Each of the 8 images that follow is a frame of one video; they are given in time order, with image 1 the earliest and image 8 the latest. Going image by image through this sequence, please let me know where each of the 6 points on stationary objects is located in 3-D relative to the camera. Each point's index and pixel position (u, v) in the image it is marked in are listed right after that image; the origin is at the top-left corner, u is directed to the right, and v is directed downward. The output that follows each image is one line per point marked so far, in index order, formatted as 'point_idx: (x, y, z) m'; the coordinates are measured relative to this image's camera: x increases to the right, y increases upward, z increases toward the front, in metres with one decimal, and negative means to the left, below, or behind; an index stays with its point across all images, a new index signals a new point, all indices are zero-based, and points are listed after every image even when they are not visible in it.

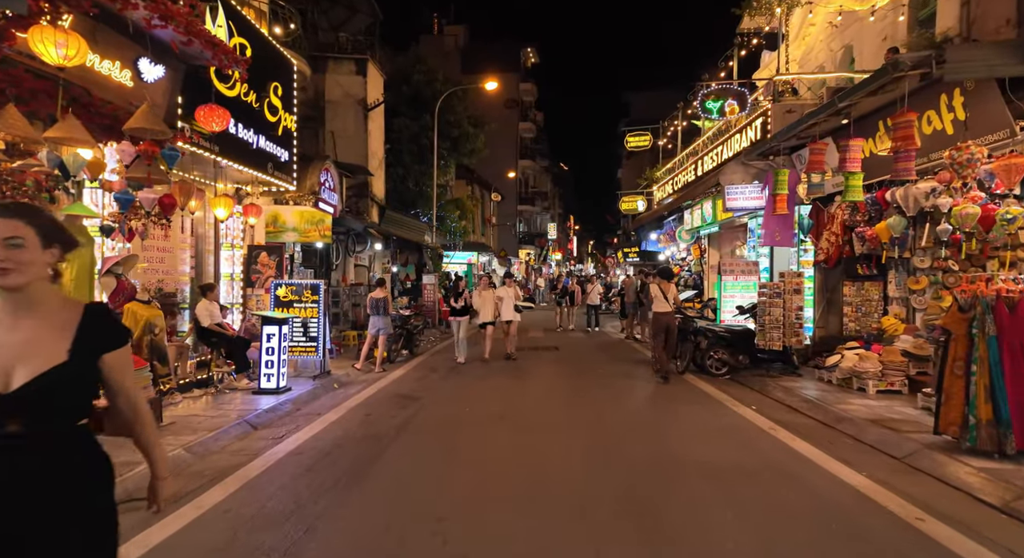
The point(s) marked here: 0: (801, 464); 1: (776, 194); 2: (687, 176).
0: (+2.9, -1.8, +6.2) m
1: (+4.8, +1.5, +11.3) m
2: (+5.4, +3.2, +19.4) m
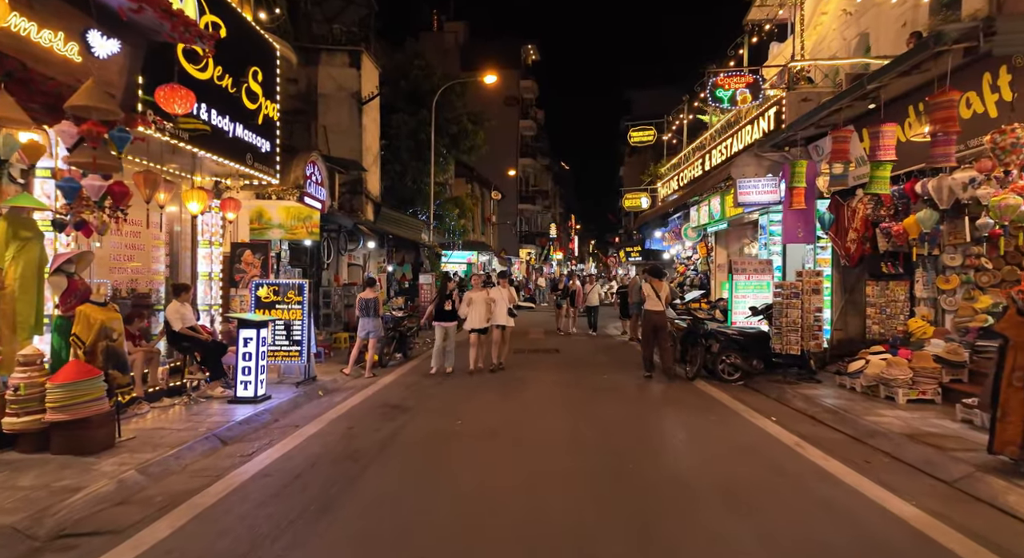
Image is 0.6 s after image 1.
0: (+2.8, -1.8, +5.5) m
1: (+4.7, +1.6, +10.5) m
2: (+5.4, +3.2, +18.6) m
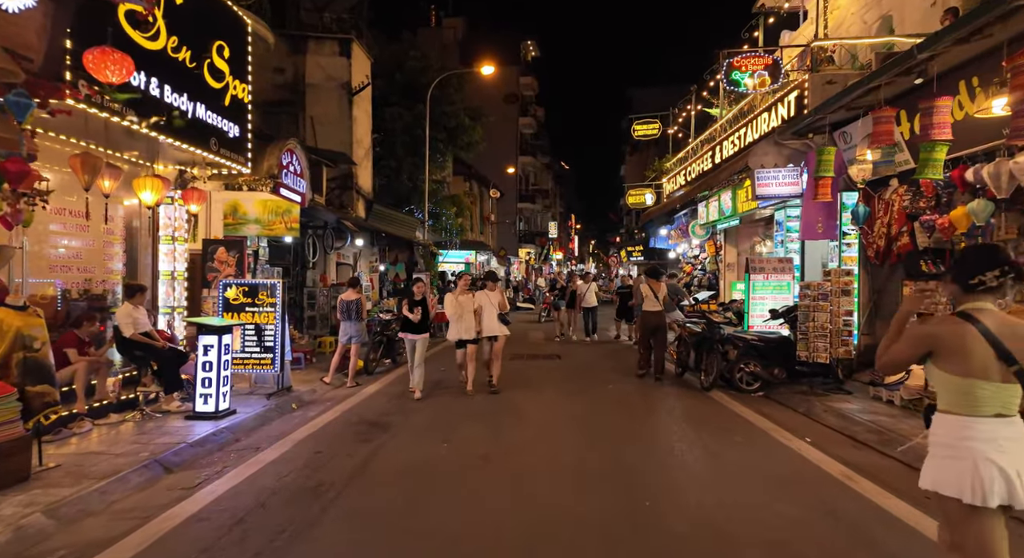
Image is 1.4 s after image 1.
0: (+2.8, -1.8, +4.4) m
1: (+4.7, +1.6, +9.5) m
2: (+5.3, +3.2, +17.6) m
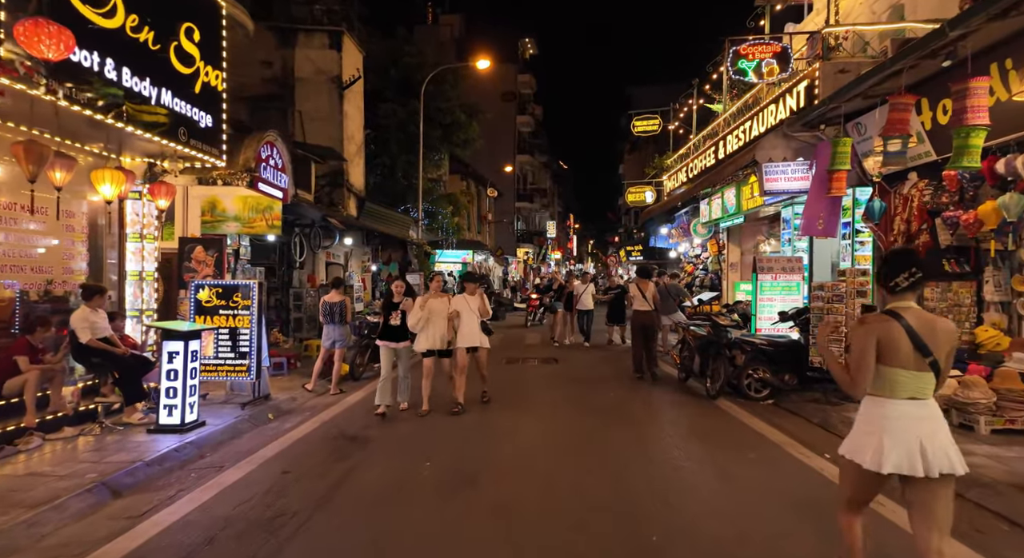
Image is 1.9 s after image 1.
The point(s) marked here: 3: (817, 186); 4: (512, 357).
0: (+2.7, -1.8, +3.8) m
1: (+4.6, +1.6, +8.9) m
2: (+5.2, +3.2, +17.0) m
3: (+4.6, +1.3, +9.3) m
4: (0.0, -1.7, +13.2) m
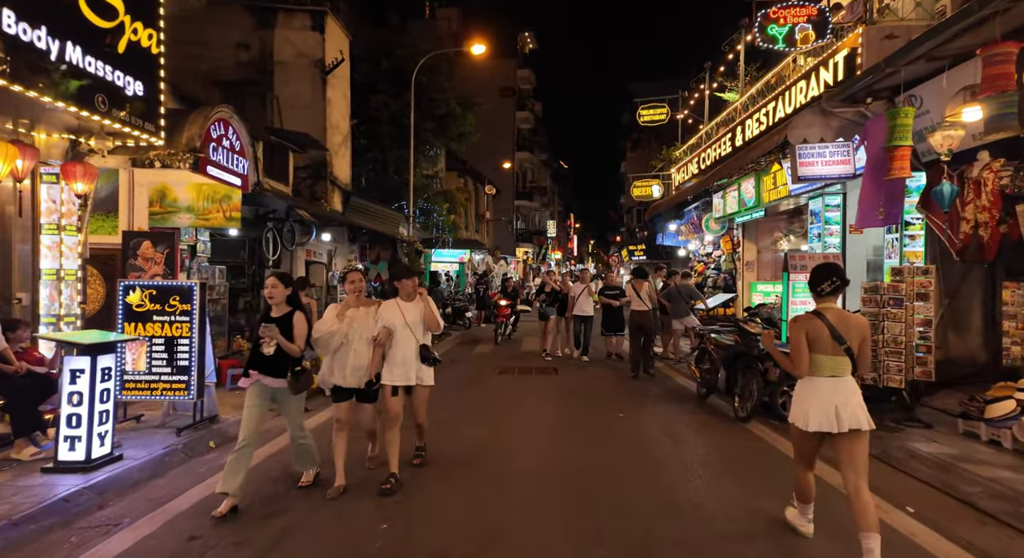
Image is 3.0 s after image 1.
0: (+2.6, -1.8, +2.3) m
1: (+4.5, +1.6, +7.4) m
2: (+5.1, +3.2, +15.5) m
3: (+4.5, +1.3, +7.9) m
4: (-0.1, -1.7, +11.8) m
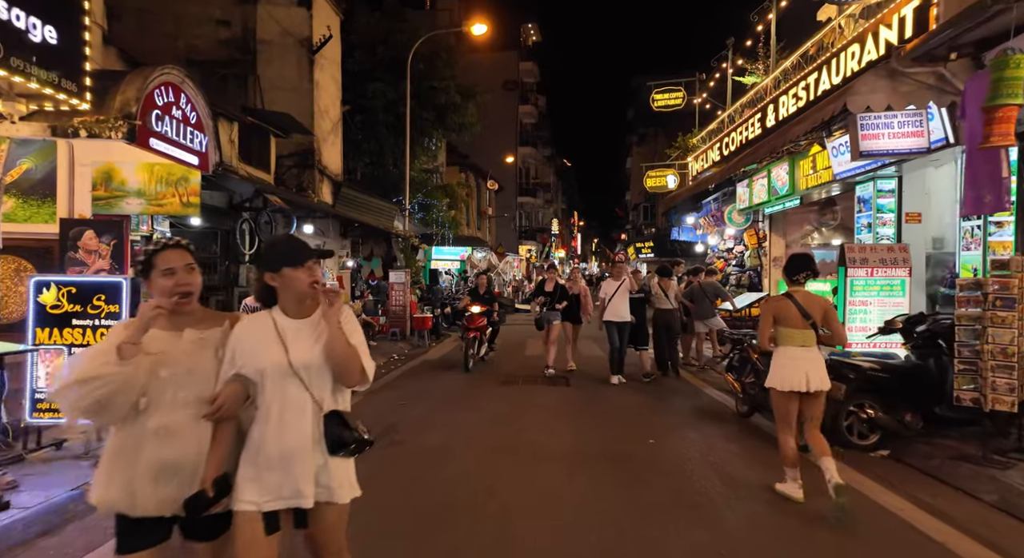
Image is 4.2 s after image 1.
0: (+2.6, -1.8, +0.9) m
1: (+4.5, +1.6, +6.0) m
2: (+5.2, +3.2, +14.0) m
3: (+4.6, +1.4, +6.4) m
4: (-0.1, -1.6, +10.3) m
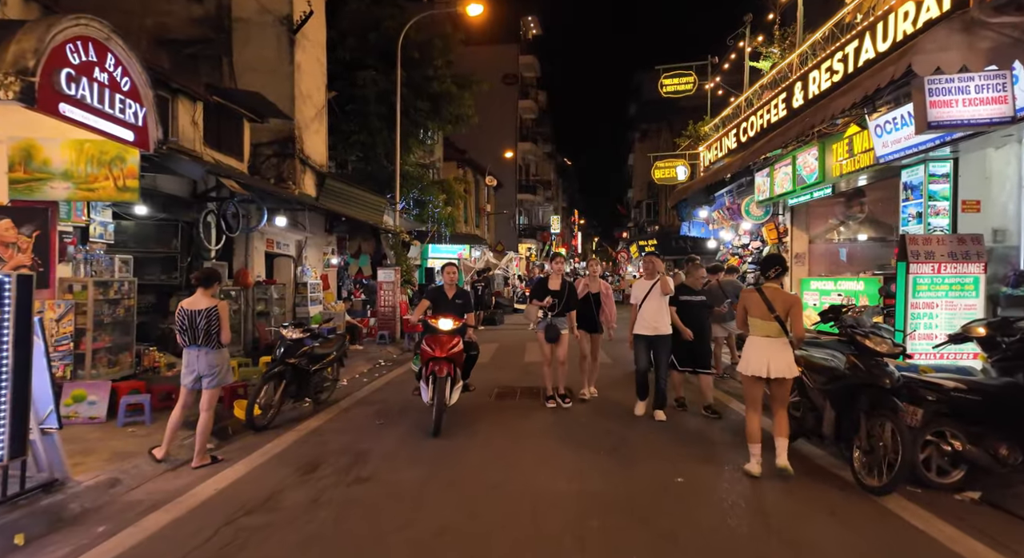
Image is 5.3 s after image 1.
0: (+2.5, -1.8, -0.4) m
1: (+4.5, +1.6, +4.6) m
2: (+5.1, +3.3, +12.7) m
3: (+4.5, +1.4, +5.1) m
4: (-0.1, -1.6, +9.0) m
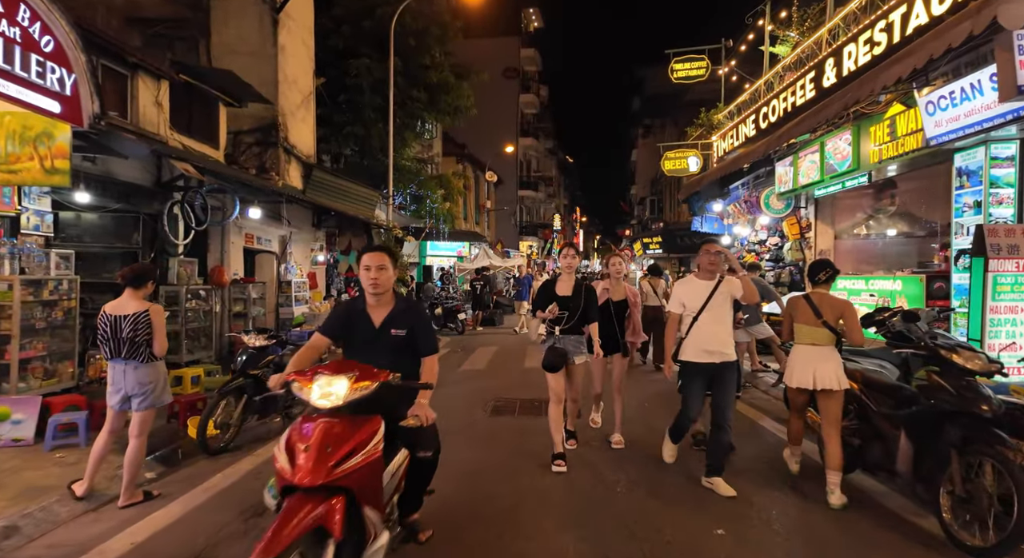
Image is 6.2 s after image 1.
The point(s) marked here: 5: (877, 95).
0: (+2.5, -1.8, -1.6) m
1: (+4.4, +1.6, +3.5) m
2: (+5.1, +3.3, +11.6) m
3: (+4.5, +1.4, +4.0) m
4: (-0.1, -1.6, +7.9) m
5: (+4.7, +2.3, +8.1) m
